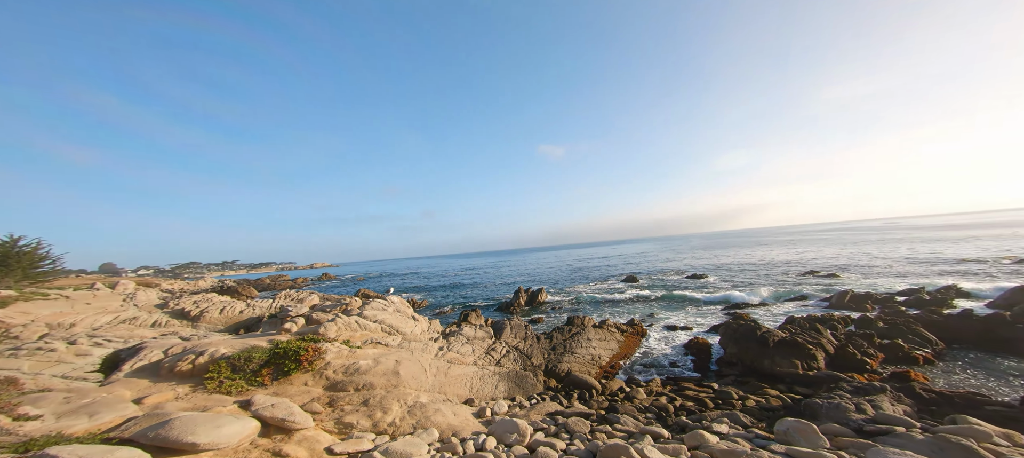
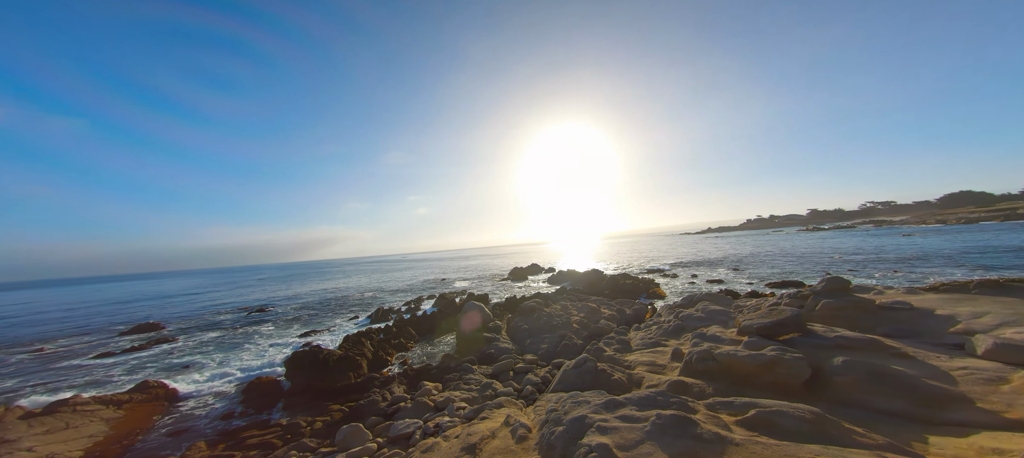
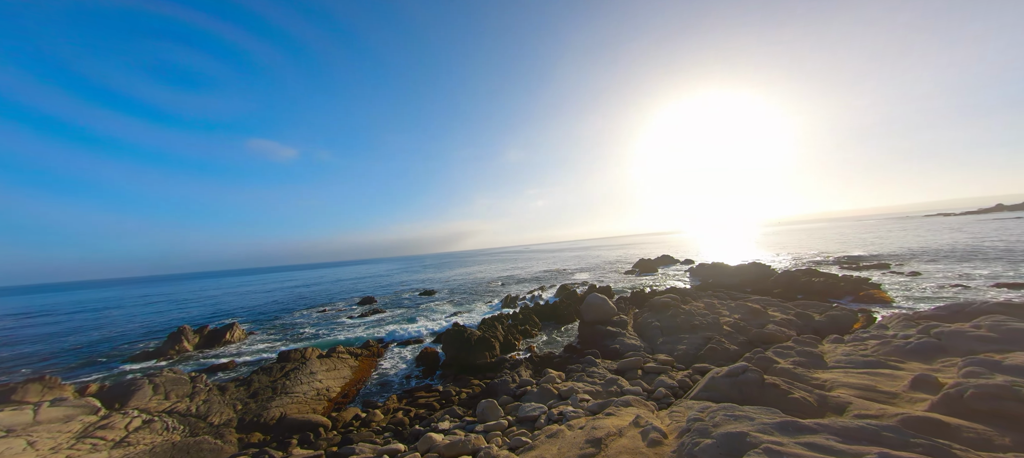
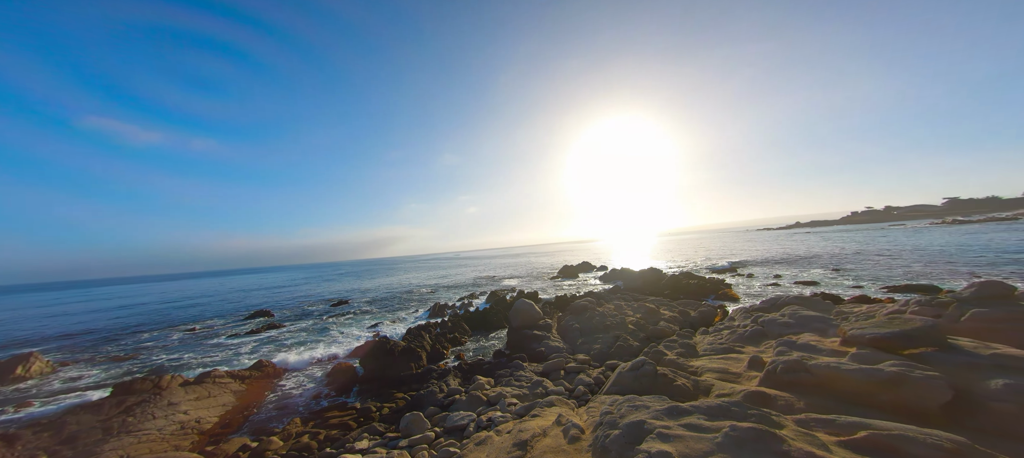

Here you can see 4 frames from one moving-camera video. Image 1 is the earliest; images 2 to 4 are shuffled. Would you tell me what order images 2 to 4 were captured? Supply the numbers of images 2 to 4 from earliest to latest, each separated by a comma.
3, 4, 2
